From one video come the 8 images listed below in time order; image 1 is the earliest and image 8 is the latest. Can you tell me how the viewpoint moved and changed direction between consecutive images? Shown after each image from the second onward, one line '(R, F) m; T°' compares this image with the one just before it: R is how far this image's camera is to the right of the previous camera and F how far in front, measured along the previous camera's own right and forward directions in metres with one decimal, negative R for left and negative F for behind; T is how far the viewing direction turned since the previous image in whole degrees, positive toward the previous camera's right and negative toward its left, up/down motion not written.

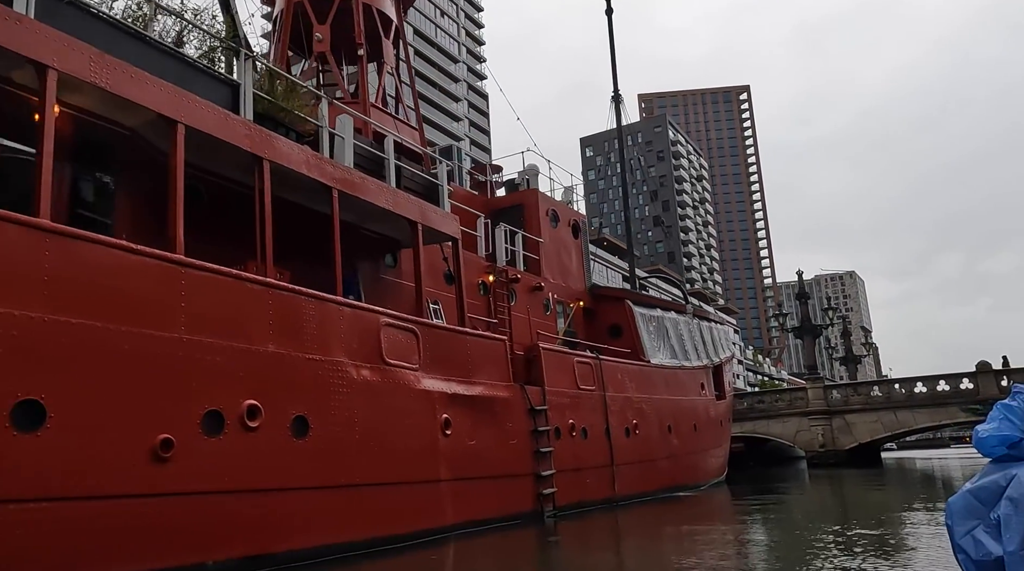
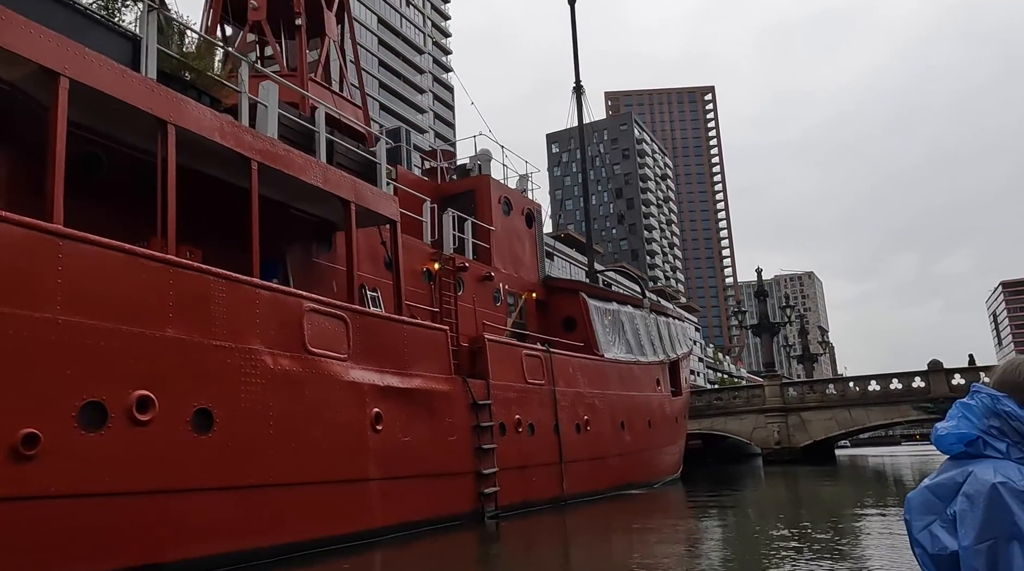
(+0.3, +0.6) m; +3°
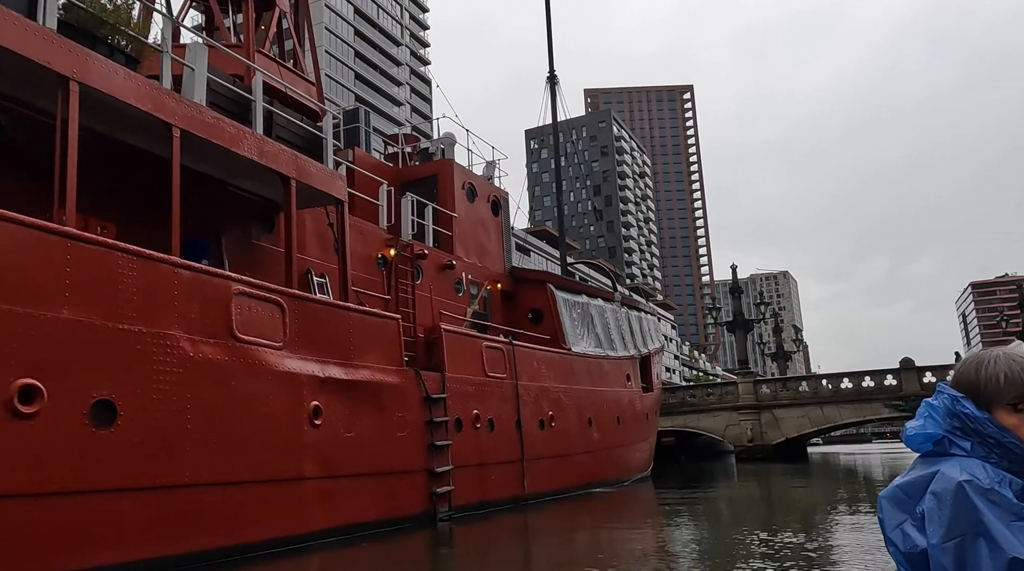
(+0.3, +0.6) m; +2°
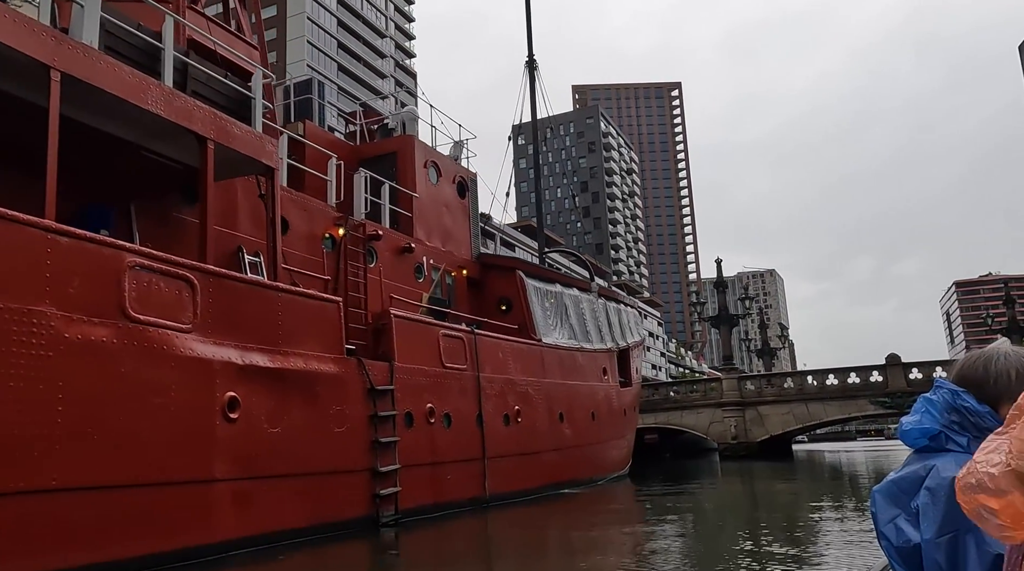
(+0.4, +0.9) m; +1°
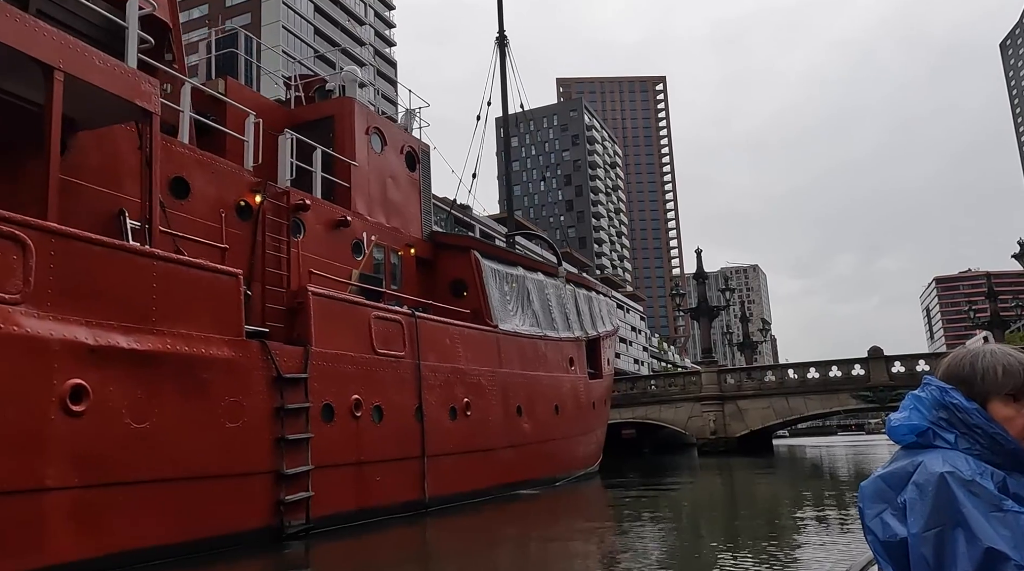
(+0.5, +1.3) m; +1°
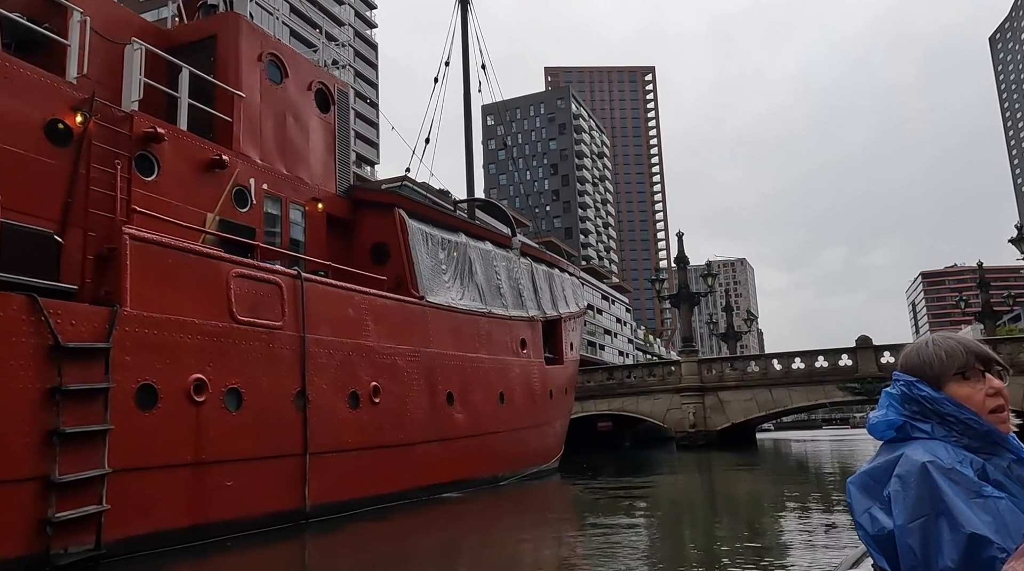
(+0.8, +2.1) m; +1°
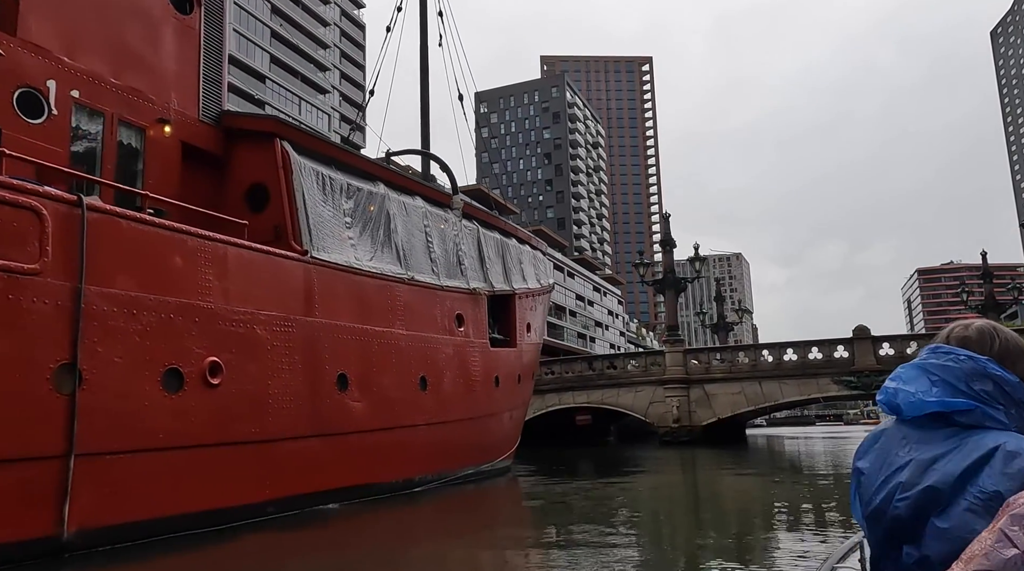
(+1.0, +2.4) m; 0°
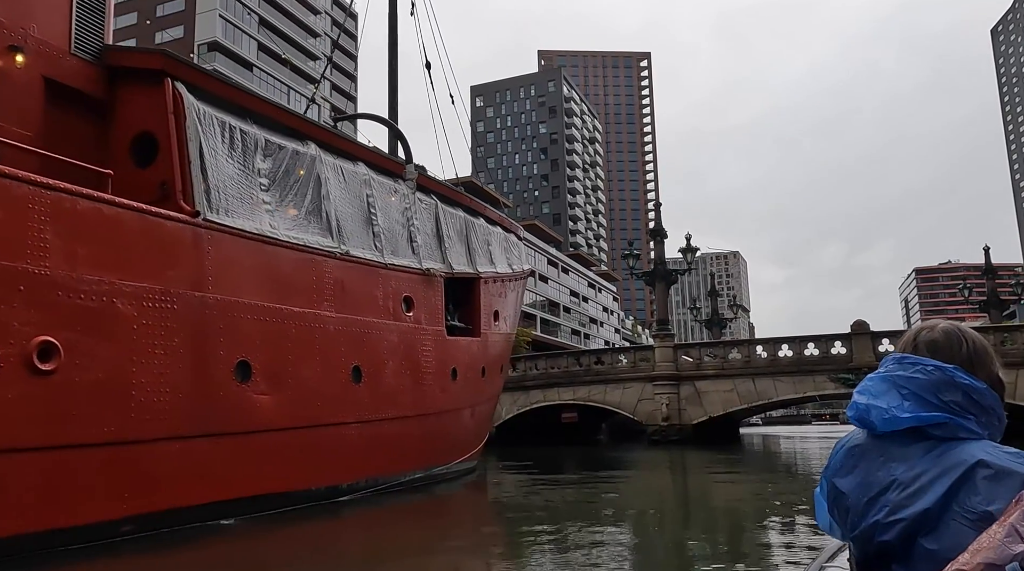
(+0.6, +1.5) m; 0°
